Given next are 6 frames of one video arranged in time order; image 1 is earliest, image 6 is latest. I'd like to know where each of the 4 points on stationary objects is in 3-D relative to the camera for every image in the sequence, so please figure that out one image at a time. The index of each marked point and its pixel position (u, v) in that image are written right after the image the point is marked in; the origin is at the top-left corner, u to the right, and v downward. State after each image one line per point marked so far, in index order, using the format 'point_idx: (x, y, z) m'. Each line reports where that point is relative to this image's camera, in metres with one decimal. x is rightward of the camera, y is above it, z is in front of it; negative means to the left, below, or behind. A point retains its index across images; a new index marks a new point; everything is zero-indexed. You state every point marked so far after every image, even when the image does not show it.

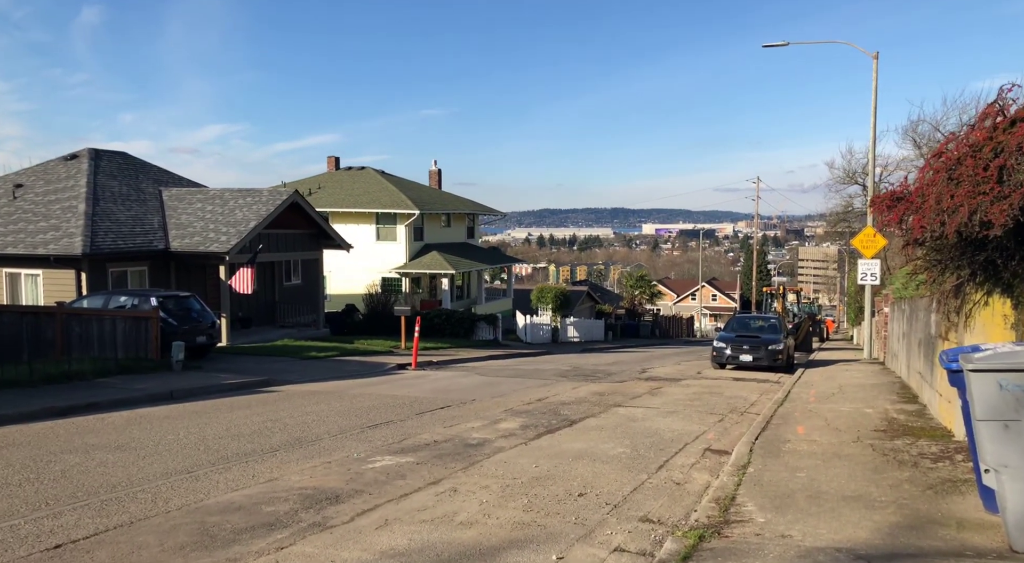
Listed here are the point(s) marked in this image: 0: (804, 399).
0: (+4.5, -1.8, +13.2) m
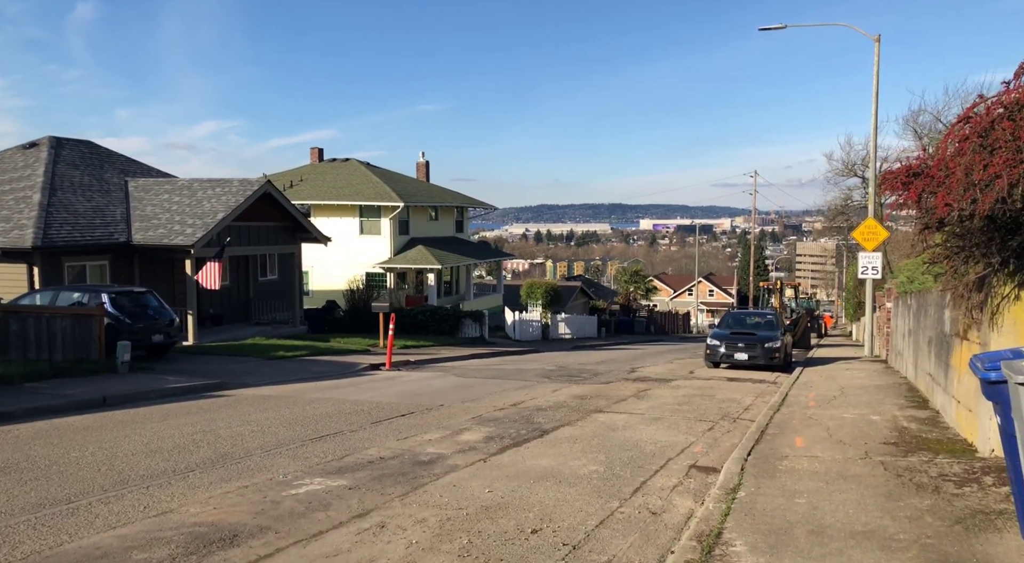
0: (+4.1, -1.7, +12.1) m
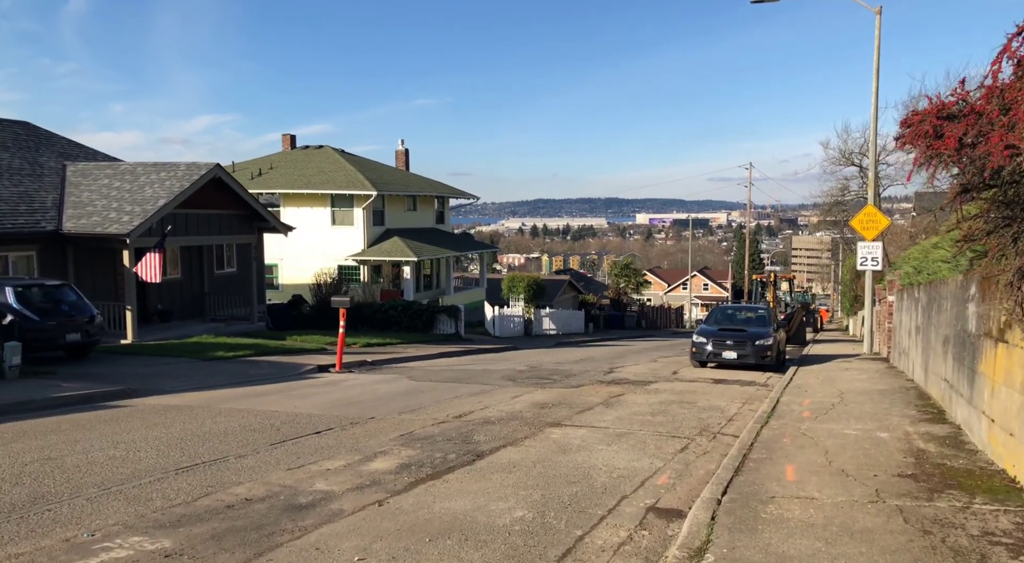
0: (+3.4, -1.6, +10.3) m
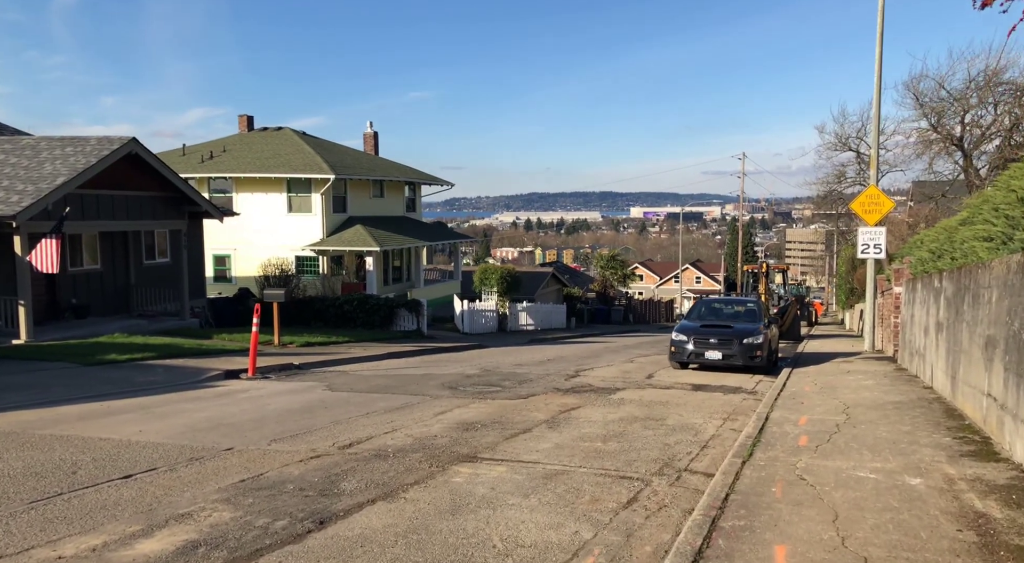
0: (+2.5, -1.5, +7.8) m
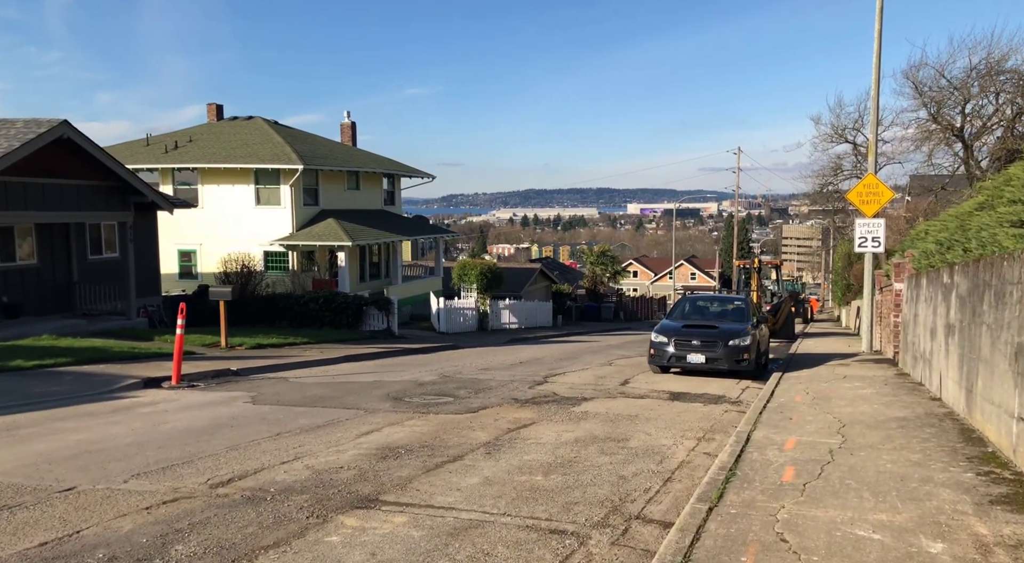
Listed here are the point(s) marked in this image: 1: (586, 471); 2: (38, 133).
0: (+1.9, -1.4, +6.3) m
1: (+0.6, -1.6, +7.1) m
2: (-9.2, +2.8, +16.6) m
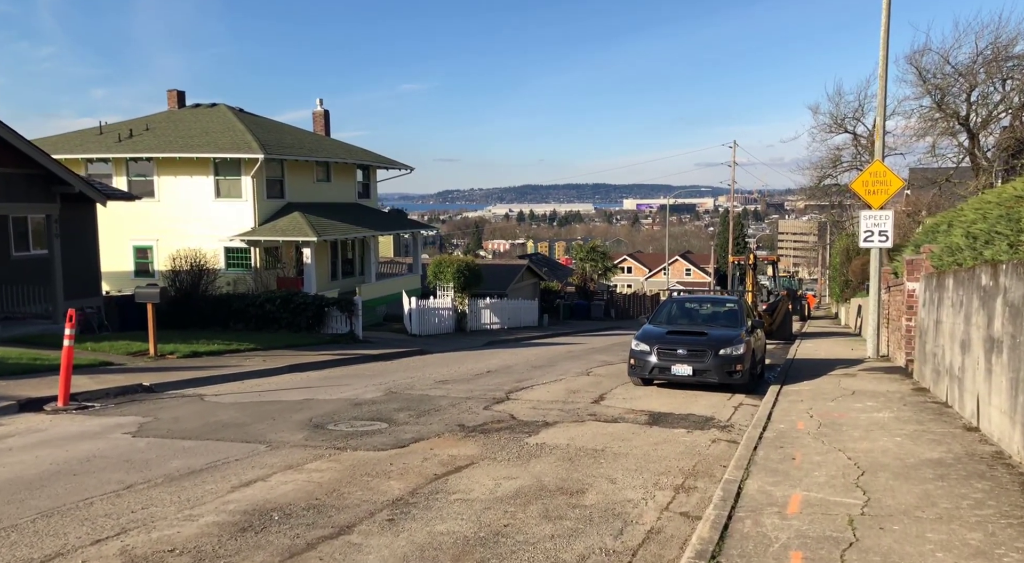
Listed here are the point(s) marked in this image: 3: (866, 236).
0: (+1.3, -1.5, +4.3) m
1: (0.0, -1.6, +5.2) m
2: (-9.8, +2.8, +14.6) m
3: (+6.7, +0.8, +16.1) m
